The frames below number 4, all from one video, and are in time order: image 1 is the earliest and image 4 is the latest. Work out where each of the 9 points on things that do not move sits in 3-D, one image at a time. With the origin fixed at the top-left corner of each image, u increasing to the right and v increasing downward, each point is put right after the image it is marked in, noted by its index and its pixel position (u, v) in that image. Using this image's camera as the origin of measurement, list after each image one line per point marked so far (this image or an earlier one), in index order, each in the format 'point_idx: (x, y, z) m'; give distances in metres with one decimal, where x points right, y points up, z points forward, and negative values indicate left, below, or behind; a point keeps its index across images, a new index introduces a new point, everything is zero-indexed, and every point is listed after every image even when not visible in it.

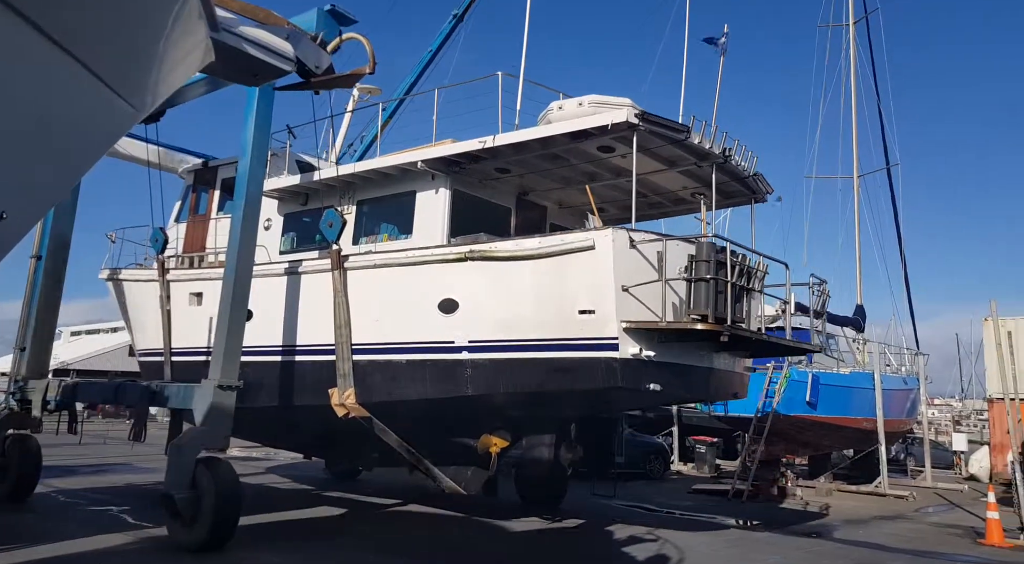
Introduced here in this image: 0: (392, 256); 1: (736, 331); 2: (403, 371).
0: (-1.0, +0.2, +7.0) m
1: (+1.6, -0.3, +5.6) m
2: (-0.9, -0.8, +6.9) m
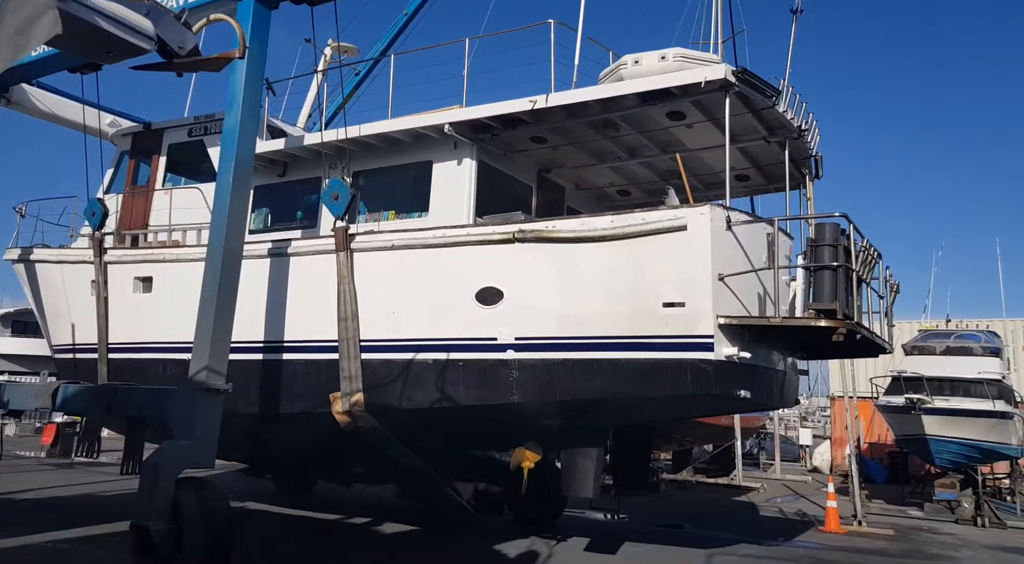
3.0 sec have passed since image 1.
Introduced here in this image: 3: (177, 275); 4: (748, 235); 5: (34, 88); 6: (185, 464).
0: (-0.7, +0.3, +5.9) m
1: (+2.1, -0.3, +4.8) m
2: (-0.6, -0.7, +5.8) m
3: (-3.0, +0.1, +7.2) m
4: (+1.6, +0.3, +5.3) m
5: (-5.0, +2.0, +8.4) m
6: (-2.2, -1.2, +5.4) m
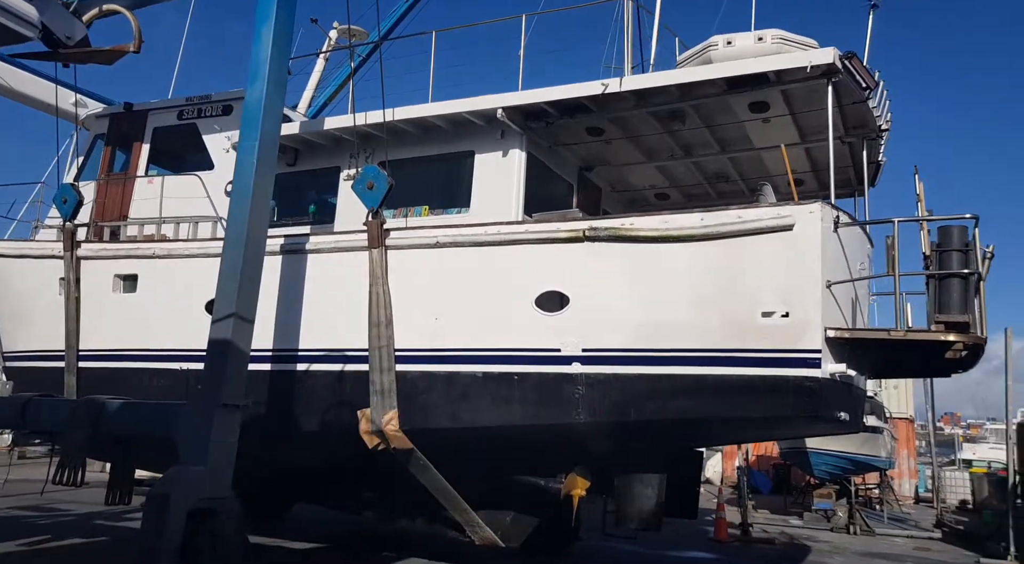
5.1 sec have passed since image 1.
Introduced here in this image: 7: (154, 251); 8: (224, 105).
0: (-0.3, +0.3, +5.2) m
1: (+2.5, -0.3, +4.3) m
2: (-0.2, -0.7, +5.1) m
3: (-2.7, +0.1, +6.3) m
4: (+2.0, +0.3, +4.8) m
5: (-4.7, +2.1, +7.4) m
6: (-1.8, -1.2, +4.6) m
7: (-2.8, +0.2, +6.4) m
8: (-2.5, +1.6, +7.0) m
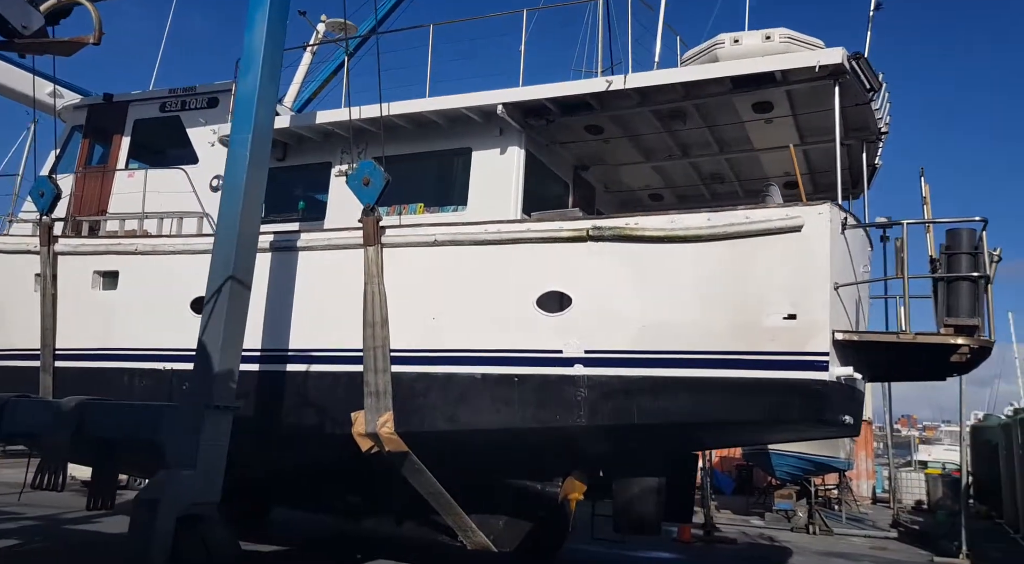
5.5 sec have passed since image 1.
0: (-0.3, +0.3, +5.1) m
1: (+2.6, -0.3, +4.3) m
2: (-0.2, -0.7, +5.0) m
3: (-2.8, +0.1, +6.1) m
4: (+2.0, +0.2, +4.7) m
5: (-4.8, +2.1, +7.1) m
6: (-1.8, -1.2, +4.4) m
7: (-2.9, +0.3, +6.1) m
8: (-2.6, +1.6, +6.8) m
